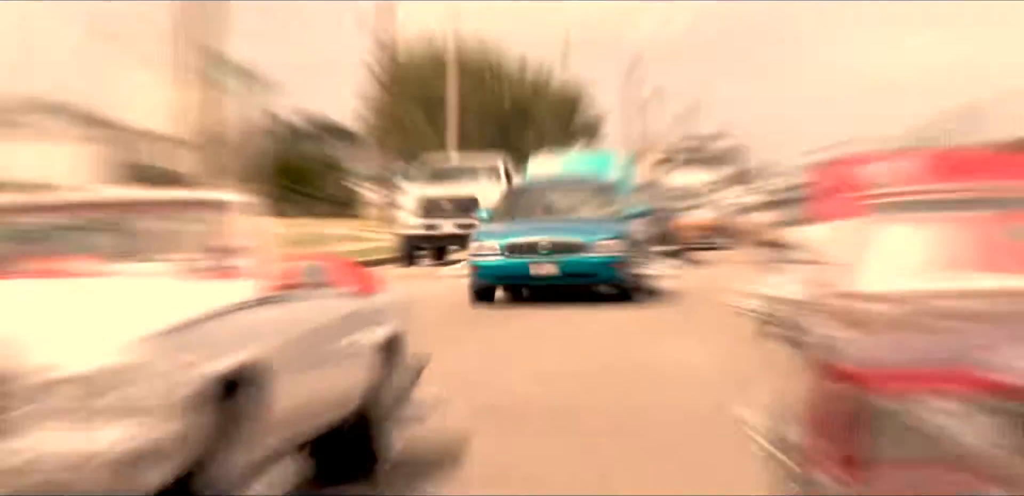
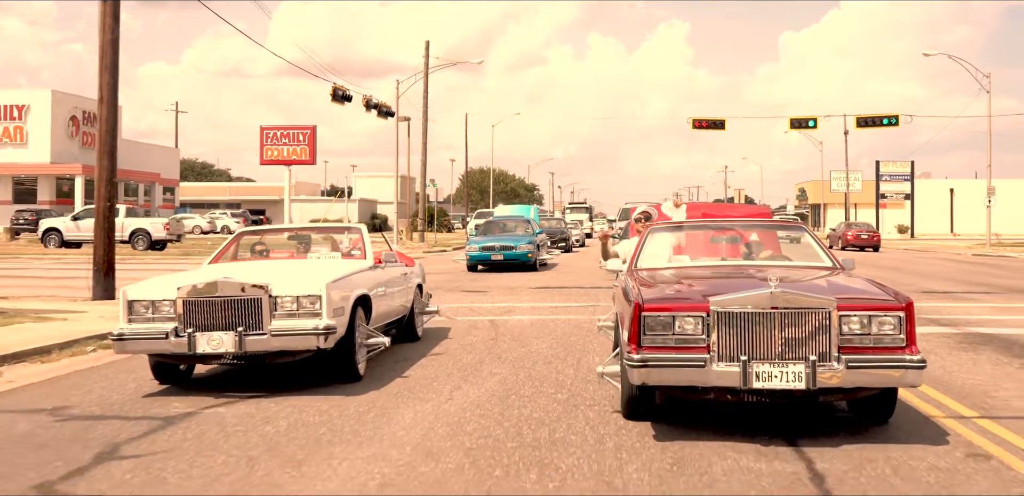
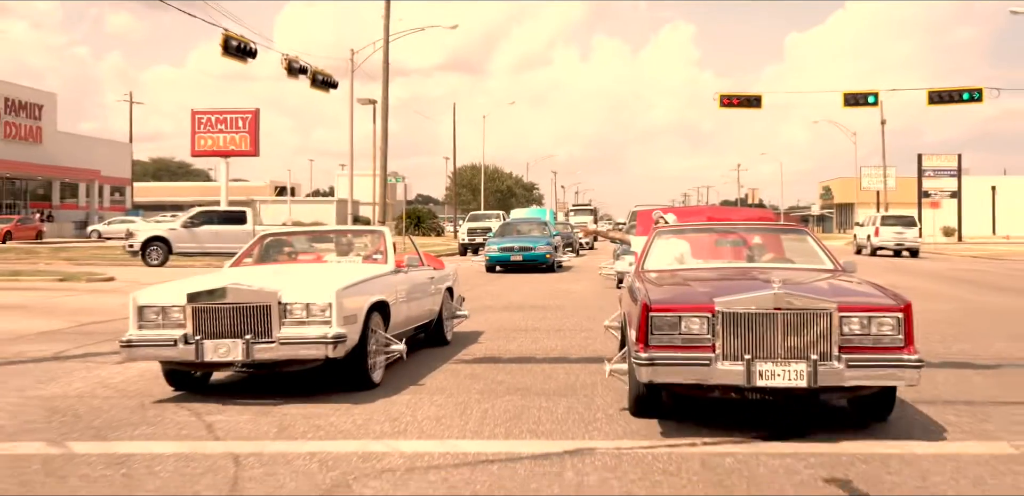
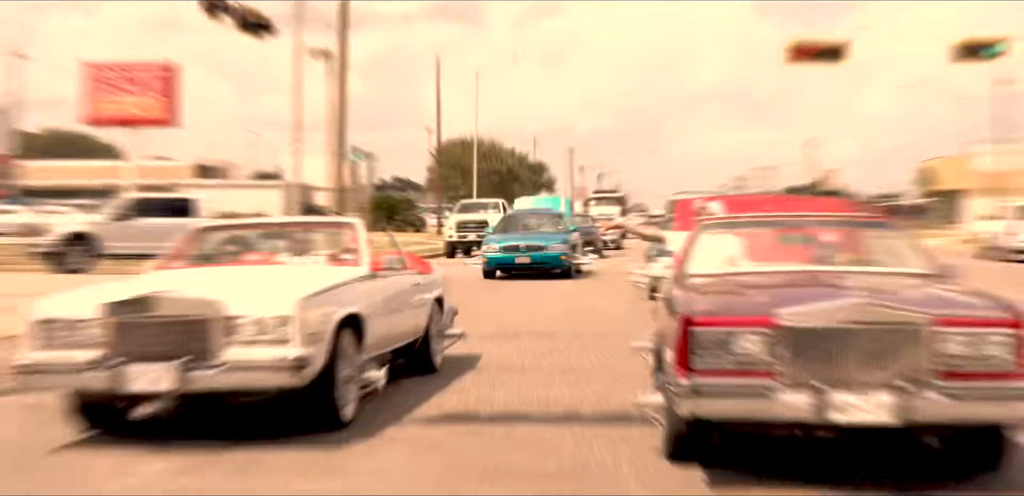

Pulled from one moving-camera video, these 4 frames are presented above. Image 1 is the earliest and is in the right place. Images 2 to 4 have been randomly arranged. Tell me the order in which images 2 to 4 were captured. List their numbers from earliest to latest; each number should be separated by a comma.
4, 3, 2
